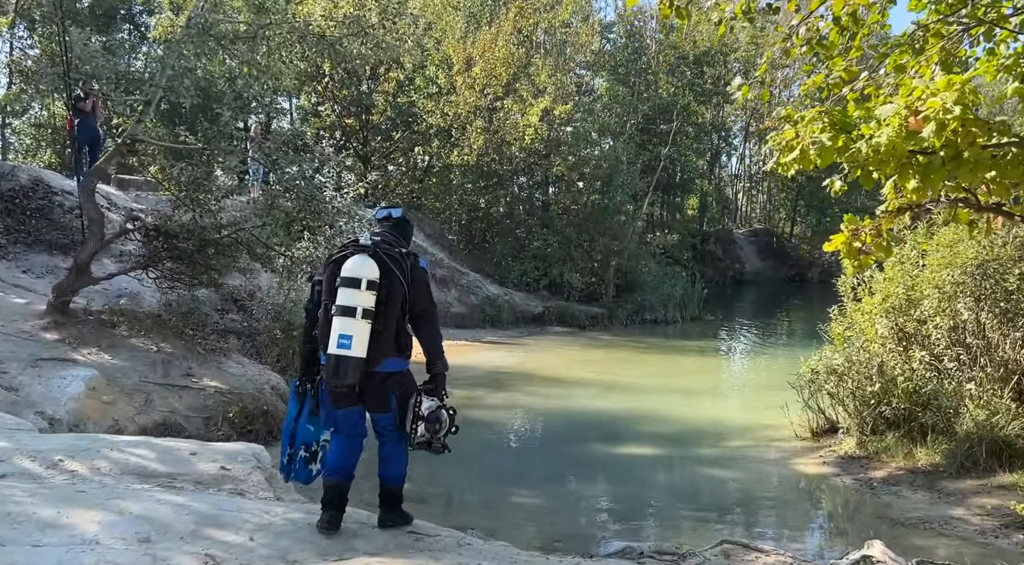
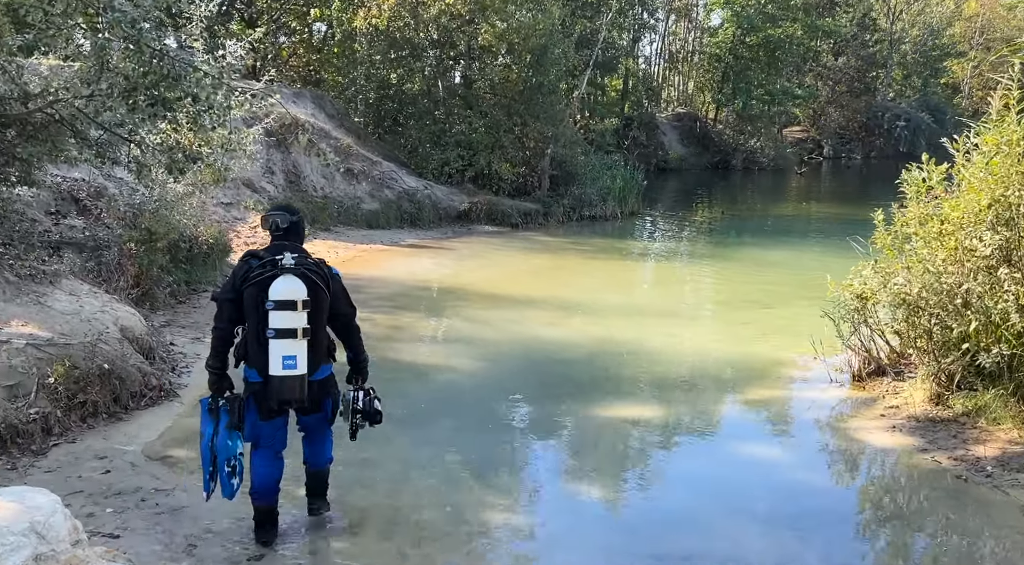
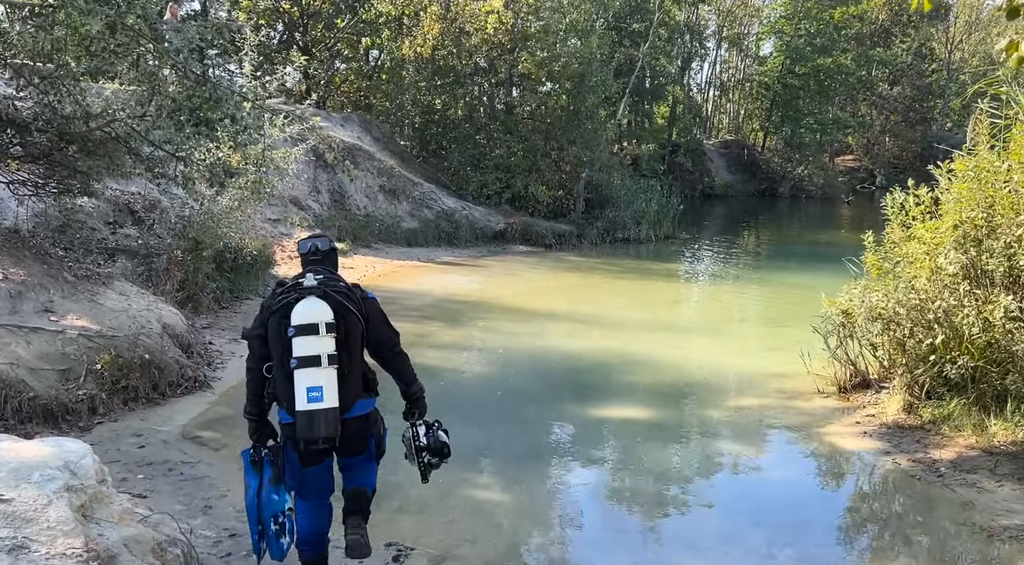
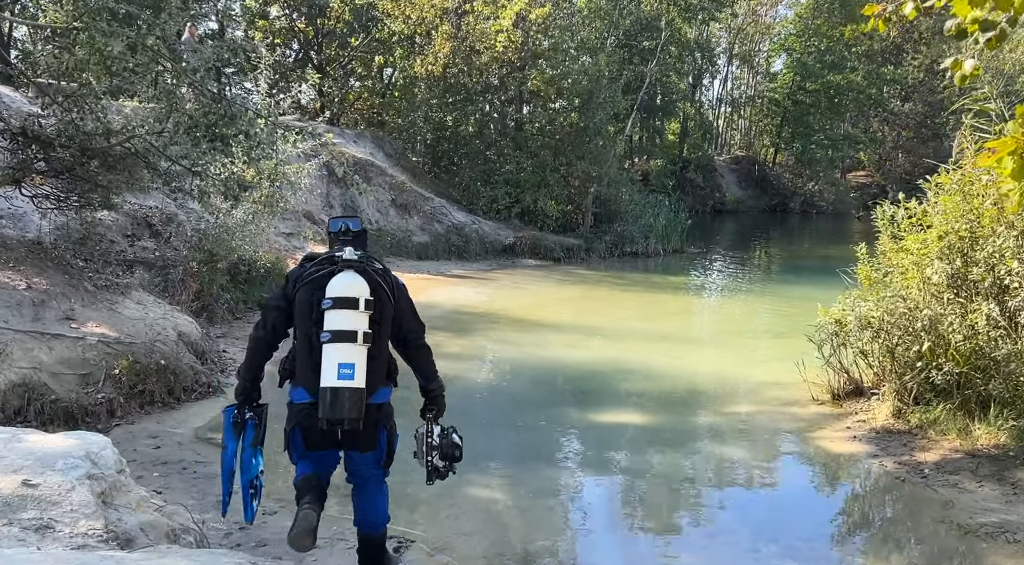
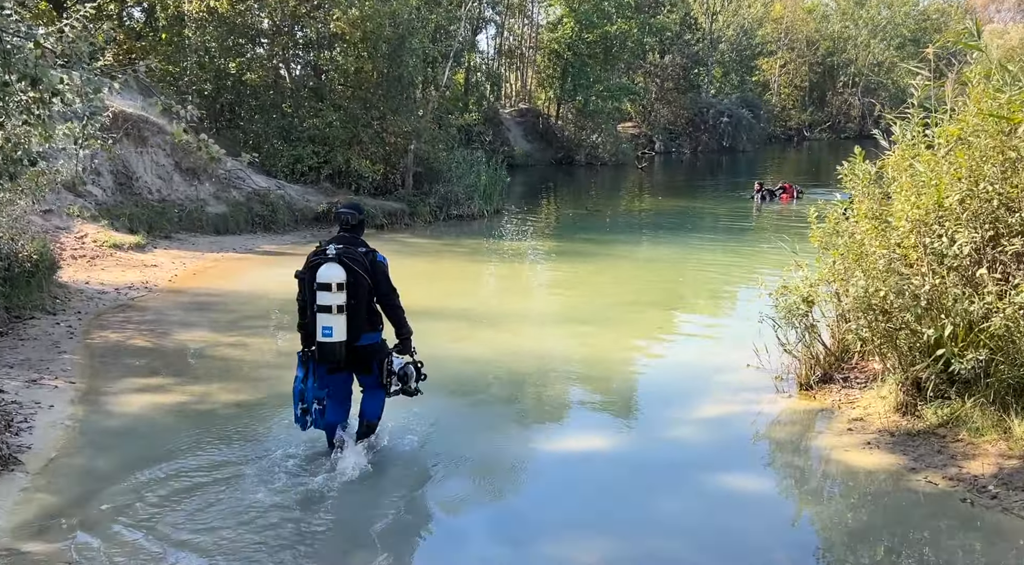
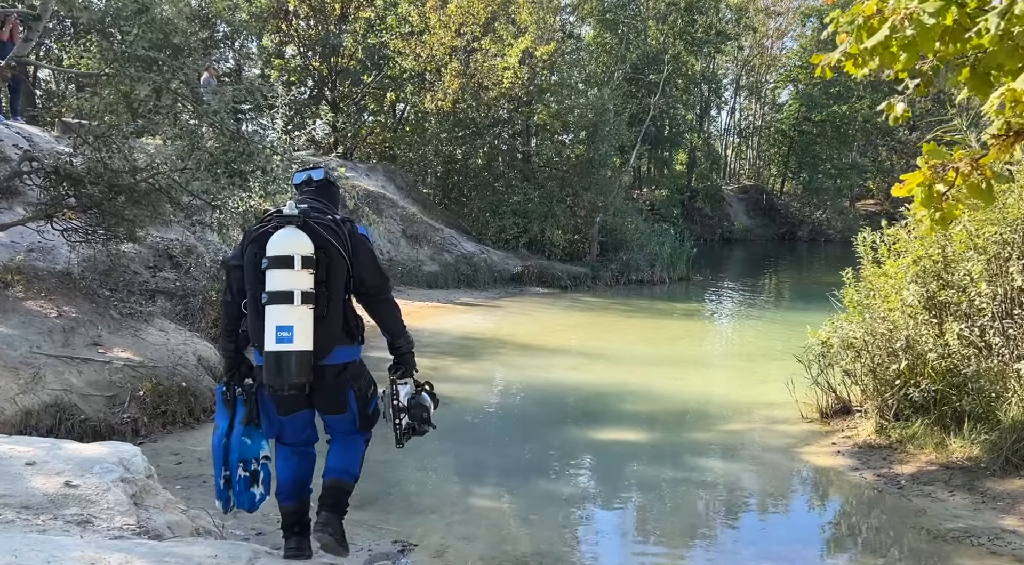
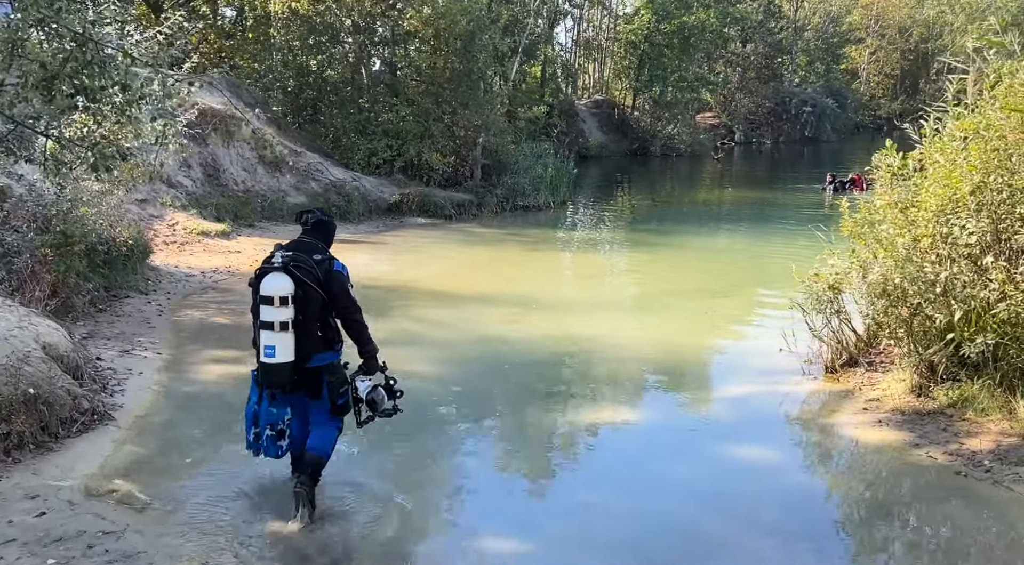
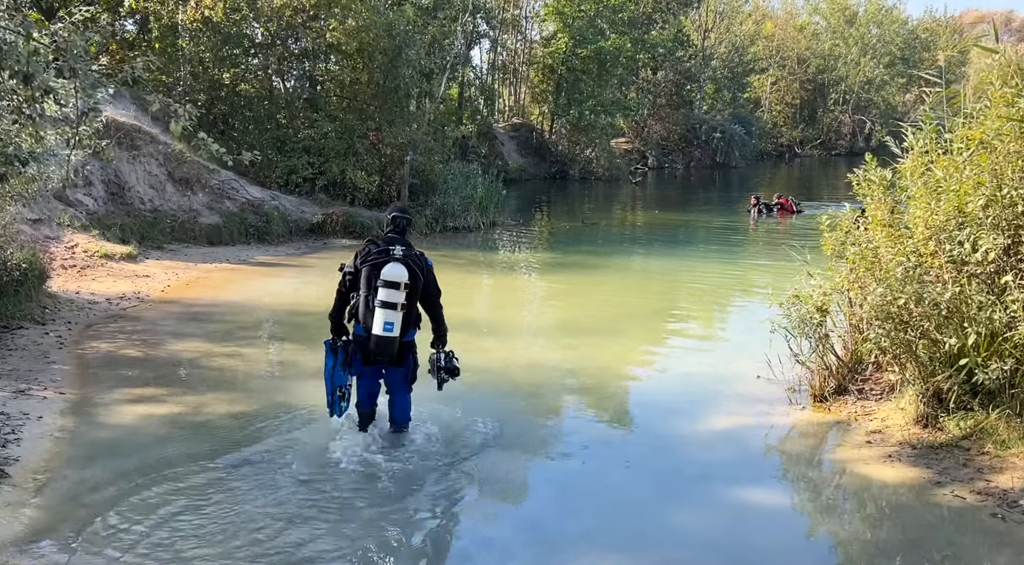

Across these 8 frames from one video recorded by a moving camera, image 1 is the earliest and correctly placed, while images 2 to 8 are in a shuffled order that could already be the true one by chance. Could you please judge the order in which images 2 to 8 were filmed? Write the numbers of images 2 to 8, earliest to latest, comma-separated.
6, 4, 3, 2, 7, 5, 8
